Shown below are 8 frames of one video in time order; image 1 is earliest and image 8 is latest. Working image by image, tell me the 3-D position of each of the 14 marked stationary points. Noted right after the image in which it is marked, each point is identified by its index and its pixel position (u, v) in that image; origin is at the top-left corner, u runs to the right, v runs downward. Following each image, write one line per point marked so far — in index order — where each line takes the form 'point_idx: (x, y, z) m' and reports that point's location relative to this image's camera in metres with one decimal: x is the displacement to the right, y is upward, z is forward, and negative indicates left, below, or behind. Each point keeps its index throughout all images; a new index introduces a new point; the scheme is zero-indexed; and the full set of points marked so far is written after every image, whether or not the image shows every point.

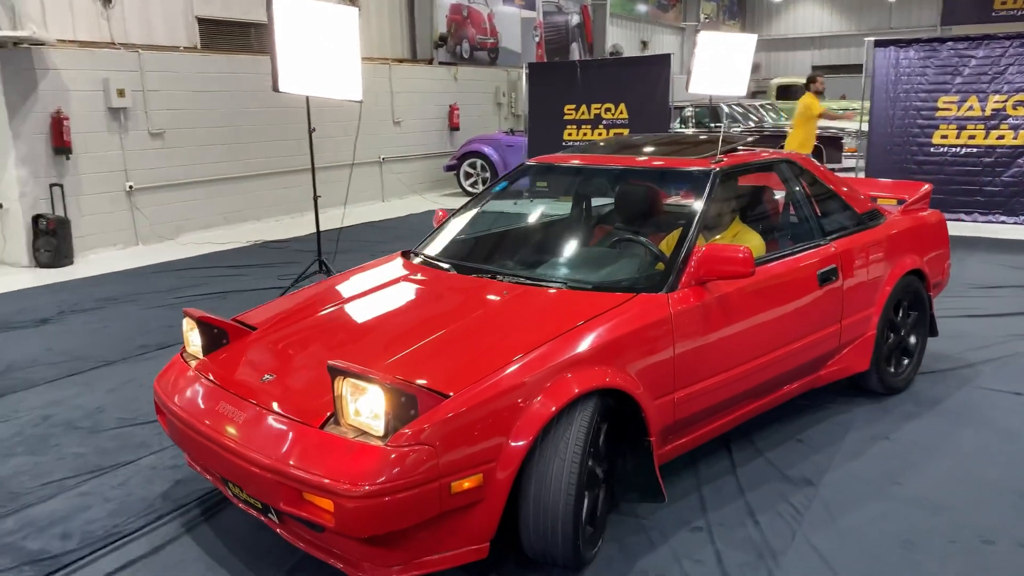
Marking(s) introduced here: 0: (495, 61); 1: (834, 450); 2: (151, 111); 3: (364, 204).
0: (-0.3, +3.8, +14.3) m
1: (+1.2, -0.6, +3.2) m
2: (-3.6, +1.8, +8.4) m
3: (-2.0, +1.1, +11.4) m
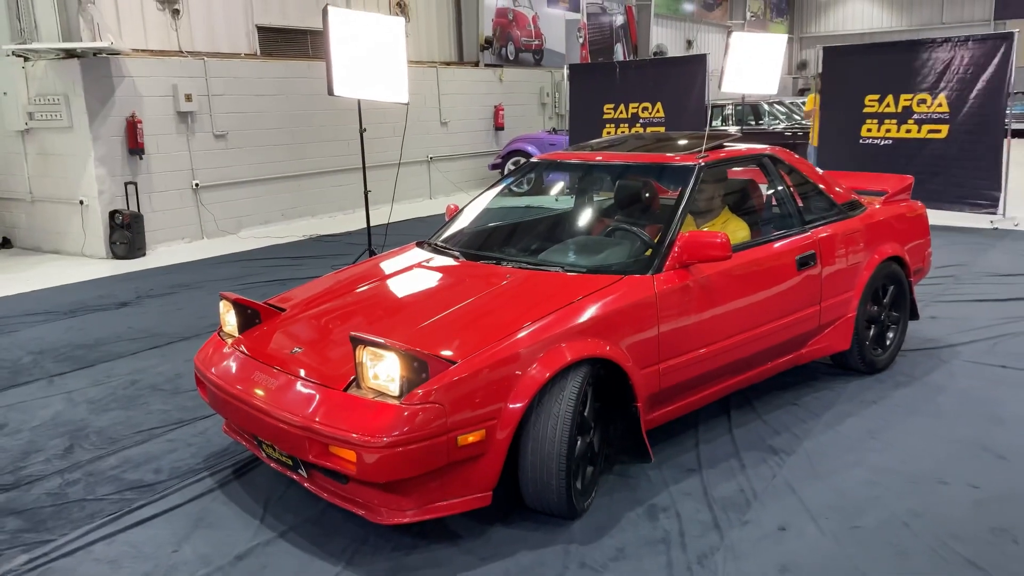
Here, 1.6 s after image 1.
0: (+0.5, +3.9, +14.7) m
1: (+1.3, -0.5, +3.6) m
2: (-3.2, +1.9, +9.1) m
3: (-1.4, +1.2, +11.9) m
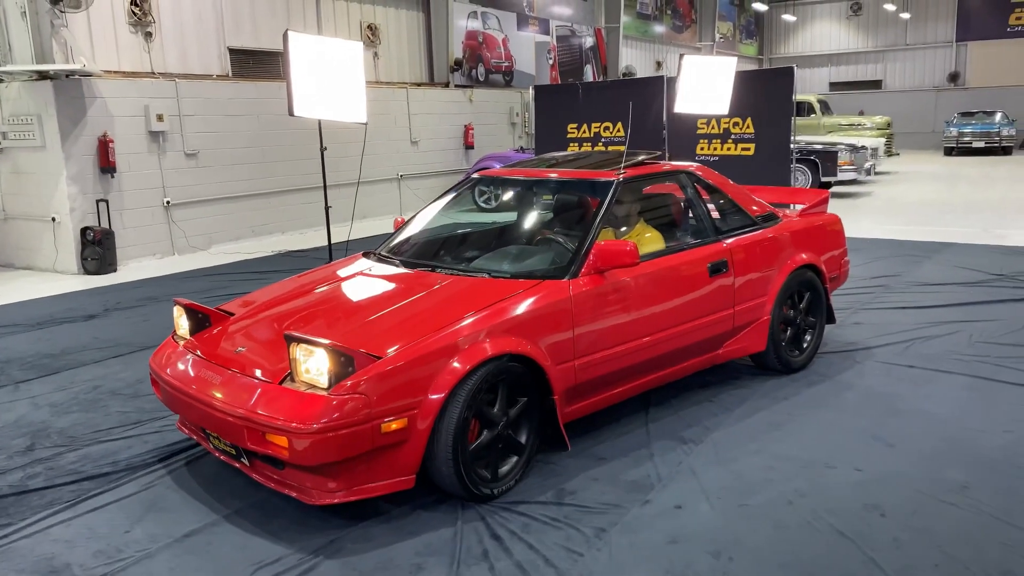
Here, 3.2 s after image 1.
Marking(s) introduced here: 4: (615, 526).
0: (-0.1, +3.7, +15.1) m
1: (+1.0, -0.5, +3.9) m
2: (-3.6, +1.7, +9.3) m
3: (-1.9, +1.0, +12.2) m
4: (+0.3, -0.8, +2.8) m
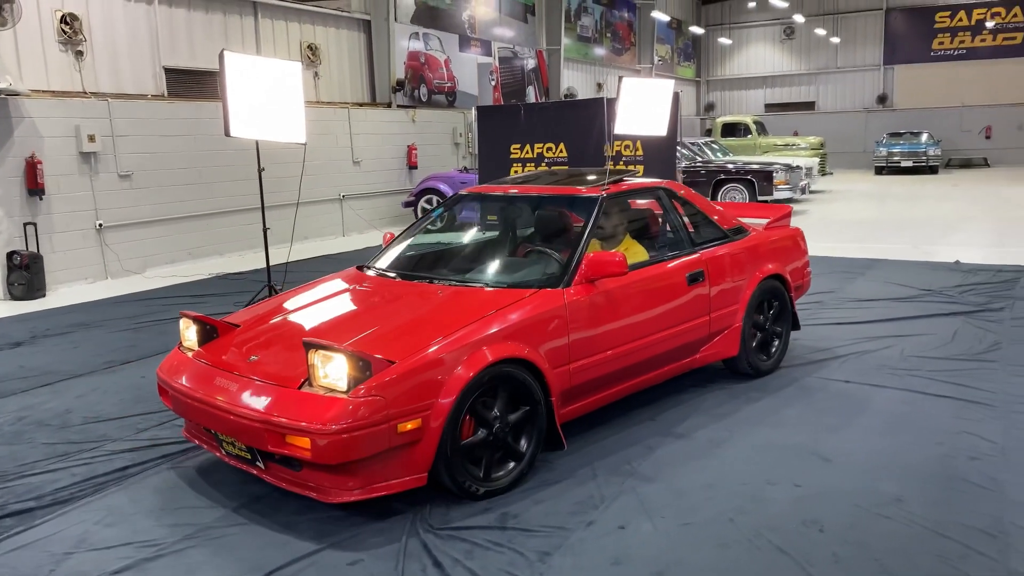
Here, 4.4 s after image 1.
0: (-1.1, +3.3, +15.1) m
1: (+0.8, -0.6, +3.9) m
2: (-4.2, +1.4, +9.1) m
3: (-2.7, +0.7, +12.1) m
4: (+0.2, -0.9, +2.8) m
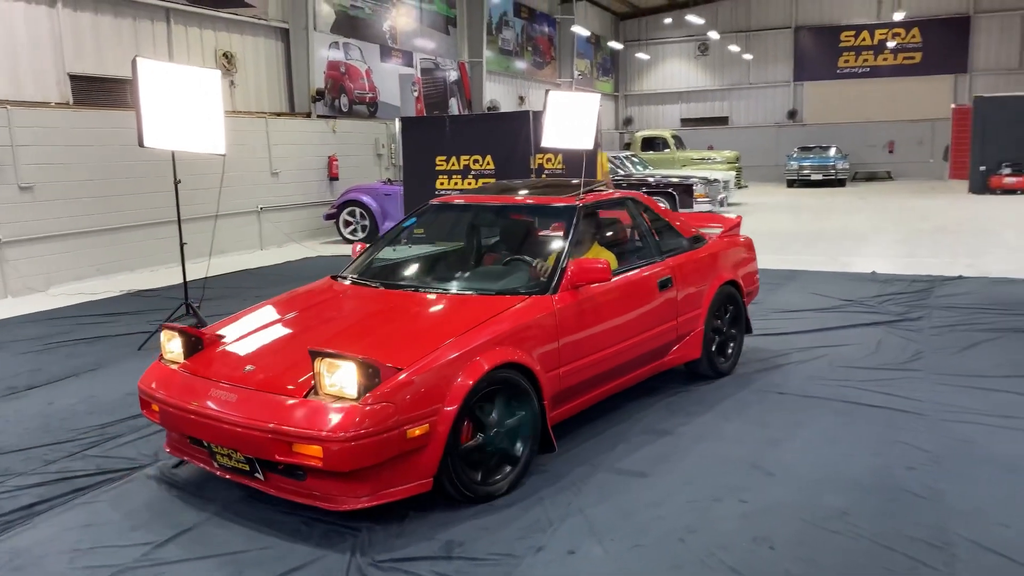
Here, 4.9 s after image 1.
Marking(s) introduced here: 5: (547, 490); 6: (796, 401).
0: (-2.5, +3.1, +14.9) m
1: (+0.5, -0.7, +3.9) m
2: (-5.0, +1.3, +8.6) m
3: (-3.7, +0.5, +11.6) m
4: (0.0, -0.9, +2.7) m
5: (+0.1, -0.8, +3.3) m
6: (+1.5, -0.6, +4.3) m
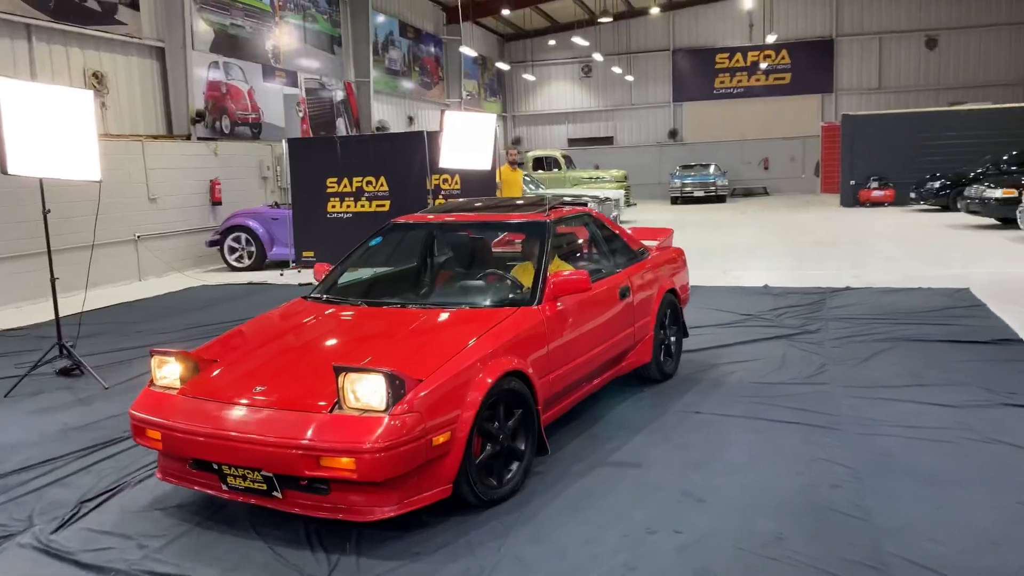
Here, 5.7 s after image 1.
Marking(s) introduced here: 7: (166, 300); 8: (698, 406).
0: (-4.3, +2.6, +14.3) m
1: (+0.1, -0.8, +3.7) m
2: (-6.0, +0.9, +7.7) m
3: (-5.1, +0.1, +10.9) m
4: (-0.2, -1.0, +2.5) m
5: (-0.1, -0.9, +3.1) m
6: (+1.0, -0.7, +4.3) m
7: (-3.9, -0.1, +9.6) m
8: (+1.0, -0.6, +4.6) m
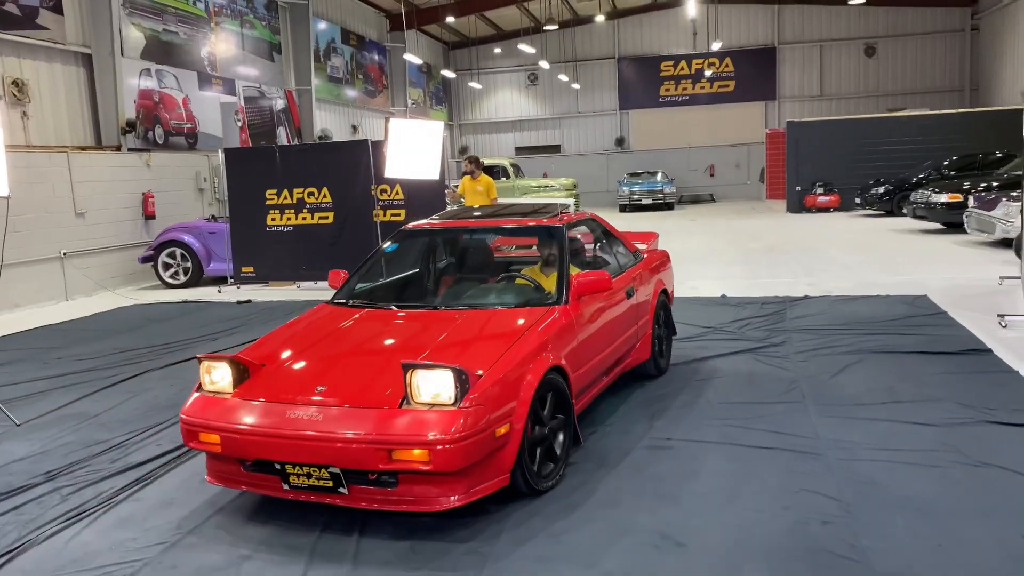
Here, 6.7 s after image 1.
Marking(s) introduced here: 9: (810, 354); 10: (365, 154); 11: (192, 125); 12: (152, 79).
0: (-5.2, +2.3, +13.7) m
1: (0.0, -0.9, +3.3) m
2: (-6.4, +0.6, +7.0) m
3: (-5.7, -0.2, +10.2) m
4: (-0.3, -1.1, +2.1) m
5: (-0.3, -1.0, +2.7) m
6: (+0.8, -0.8, +4.0) m
7: (-4.4, -0.4, +9.0) m
8: (+0.8, -0.7, +4.2) m
9: (+2.1, -0.5, +5.9) m
10: (-1.7, +1.5, +9.6) m
11: (-5.2, +2.7, +13.8) m
12: (-5.5, +3.2, +12.9) m
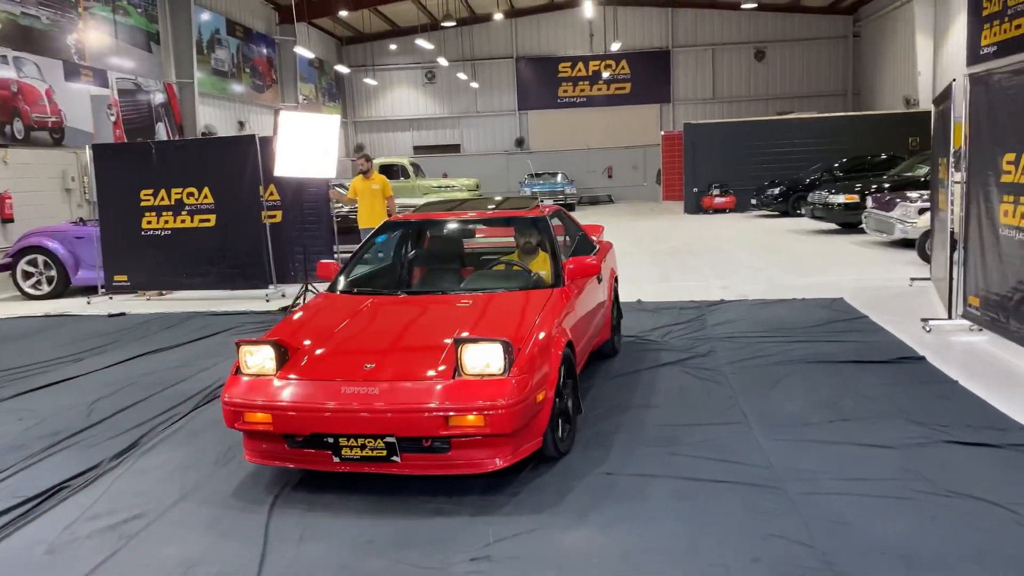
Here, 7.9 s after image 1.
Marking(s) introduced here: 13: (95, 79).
0: (-6.7, +2.1, +12.4) m
1: (-0.3, -1.0, +2.8) m
2: (-7.0, +0.5, +5.6) m
3: (-6.7, -0.4, +8.9) m
4: (-0.4, -1.2, +1.5) m
5: (-0.4, -1.1, +2.1) m
6: (+0.5, -0.8, +3.5) m
7: (-5.4, -0.5, +7.8) m
8: (+0.4, -0.8, +3.8) m
9: (+1.5, -0.5, +5.5) m
10: (-2.7, +1.4, +8.7) m
11: (-6.8, +2.5, +12.5) m
12: (-6.9, +3.0, +11.6) m
13: (-6.8, +3.4, +13.7) m
